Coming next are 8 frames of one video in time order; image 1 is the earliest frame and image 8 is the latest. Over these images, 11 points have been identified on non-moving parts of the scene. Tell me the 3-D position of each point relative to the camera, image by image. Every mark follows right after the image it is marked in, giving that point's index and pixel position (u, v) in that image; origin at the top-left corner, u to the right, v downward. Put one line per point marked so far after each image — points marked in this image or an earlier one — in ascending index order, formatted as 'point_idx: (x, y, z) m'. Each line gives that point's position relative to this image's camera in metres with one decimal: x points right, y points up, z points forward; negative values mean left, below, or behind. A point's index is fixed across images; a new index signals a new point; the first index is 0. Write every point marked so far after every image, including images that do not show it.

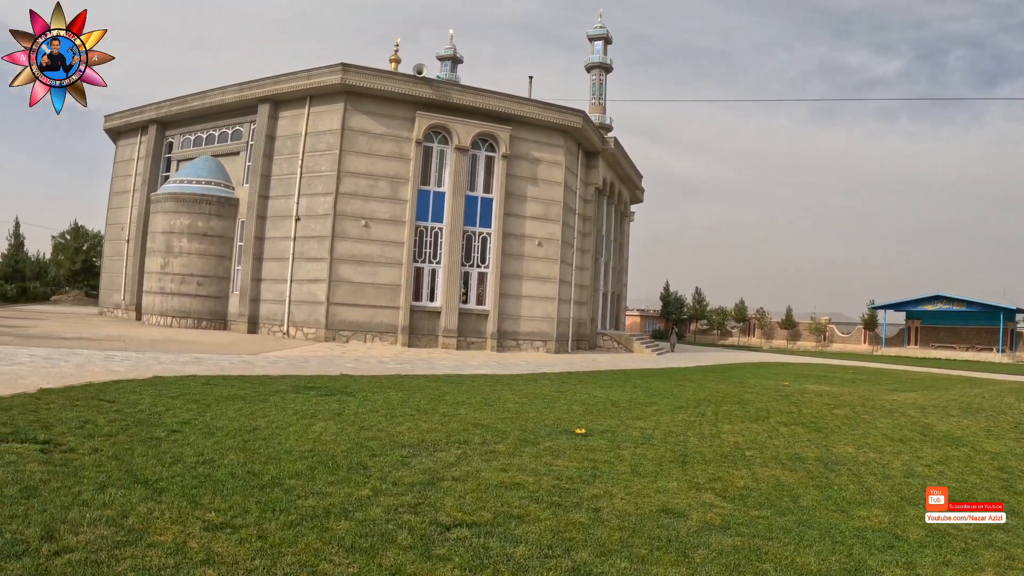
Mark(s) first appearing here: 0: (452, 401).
0: (-1.5, -2.6, +14.7) m
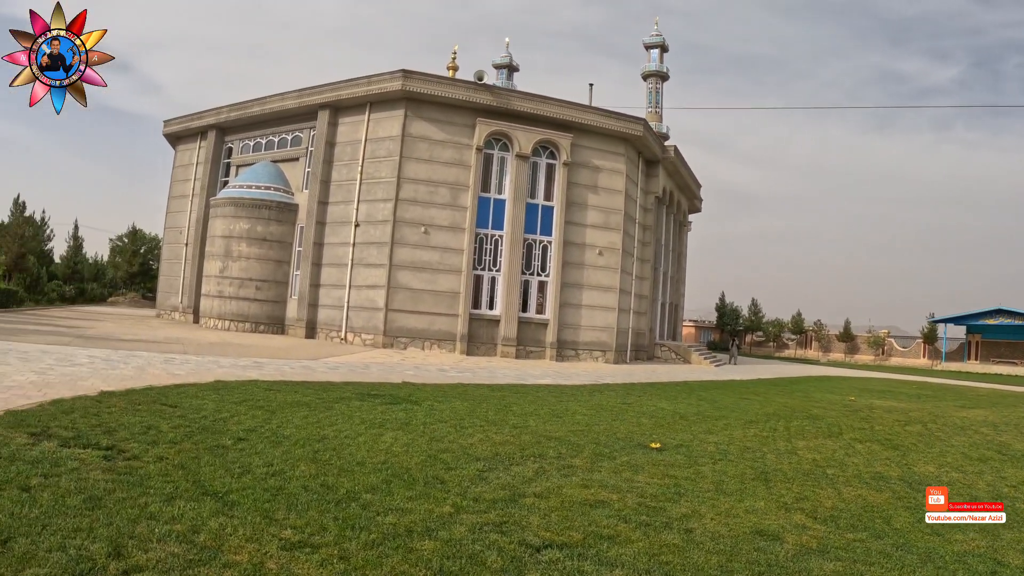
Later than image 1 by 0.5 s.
0: (0.0, -2.7, +13.8) m
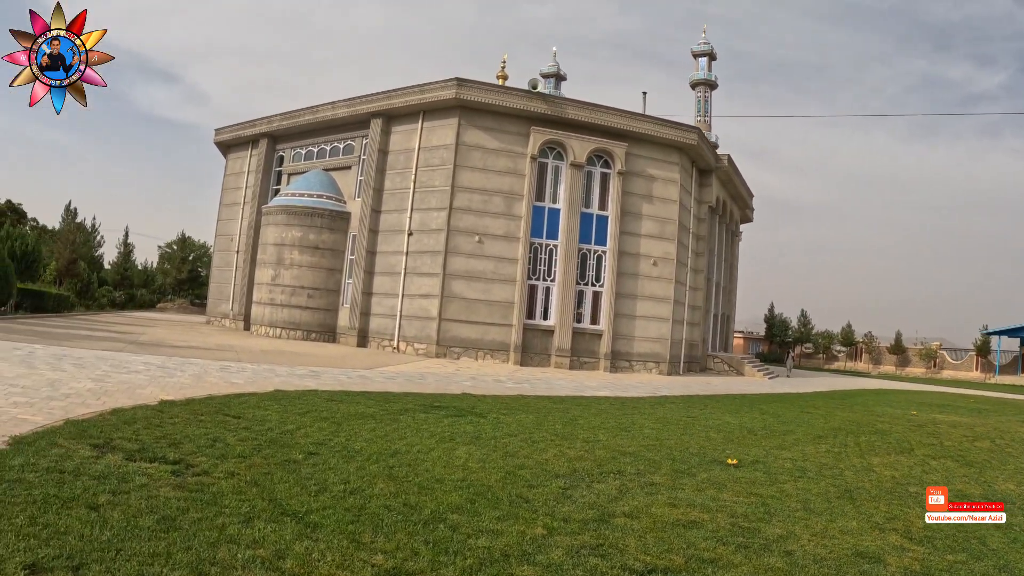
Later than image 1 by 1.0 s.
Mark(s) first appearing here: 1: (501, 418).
0: (+1.4, -2.8, +13.0) m
1: (-0.2, -2.5, +12.3) m
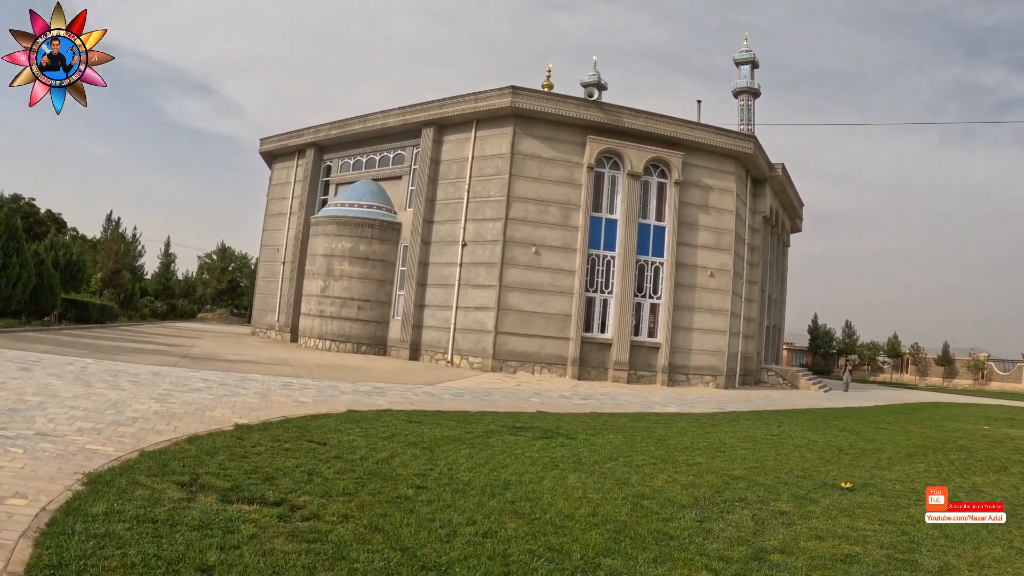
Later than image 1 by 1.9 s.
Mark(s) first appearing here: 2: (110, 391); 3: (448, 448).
0: (+3.1, -2.9, +11.7) m
1: (+1.4, -2.6, +11.1) m
2: (-5.4, -1.4, +8.4) m
3: (-0.9, -2.1, +8.5) m
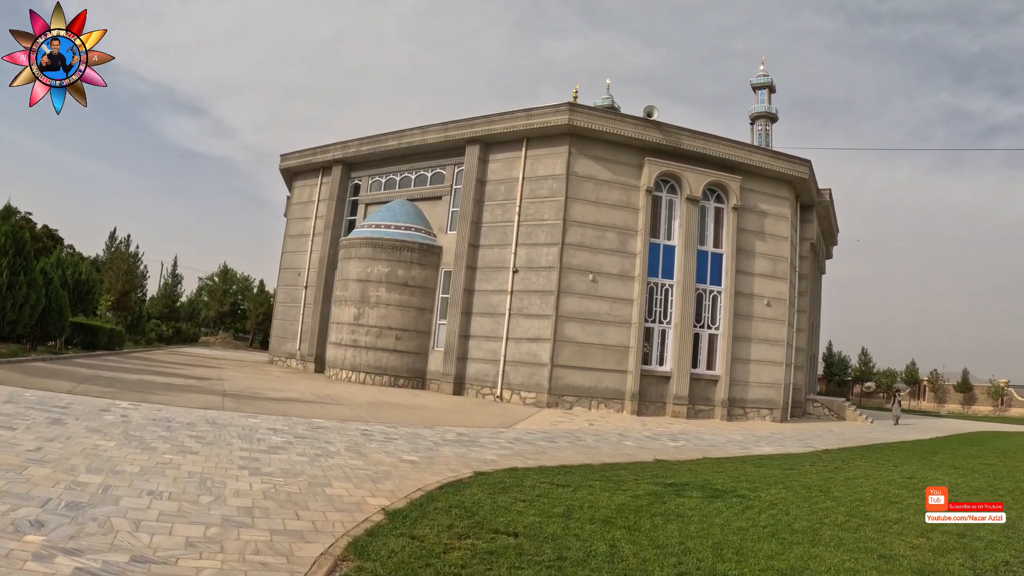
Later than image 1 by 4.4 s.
0: (+5.2, -3.2, +9.5) m
1: (+3.6, -2.9, +8.8) m
2: (-3.1, -1.6, +5.9) m
3: (+1.4, -2.3, +6.2) m
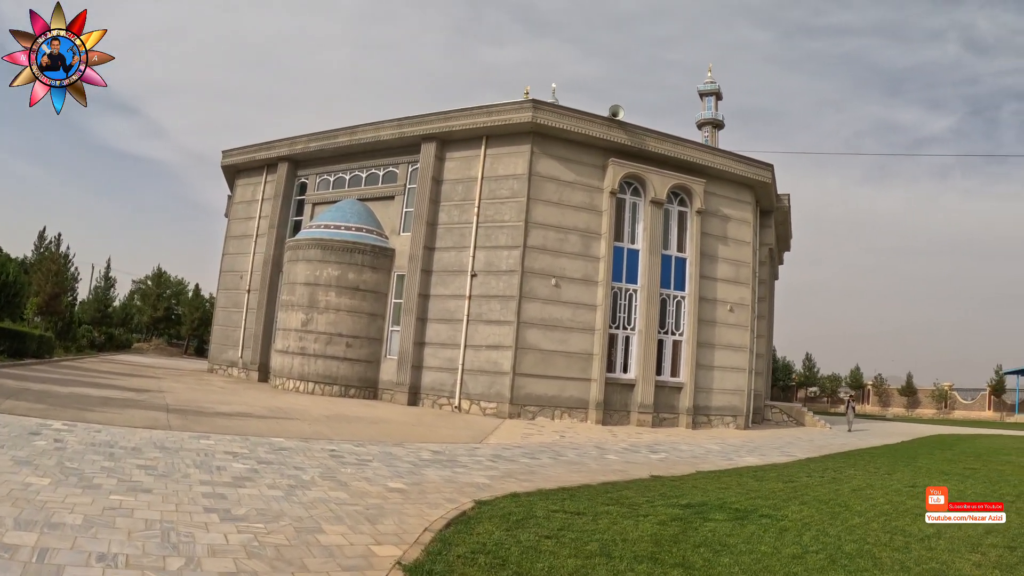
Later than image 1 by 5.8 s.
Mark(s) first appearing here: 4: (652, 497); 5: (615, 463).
0: (+5.1, -3.3, +9.0) m
1: (+3.6, -2.9, +8.1) m
2: (-2.9, -1.6, +4.7) m
3: (+1.6, -2.3, +5.3) m
4: (+1.9, -2.9, +8.7) m
5: (+2.2, -3.5, +12.6) m
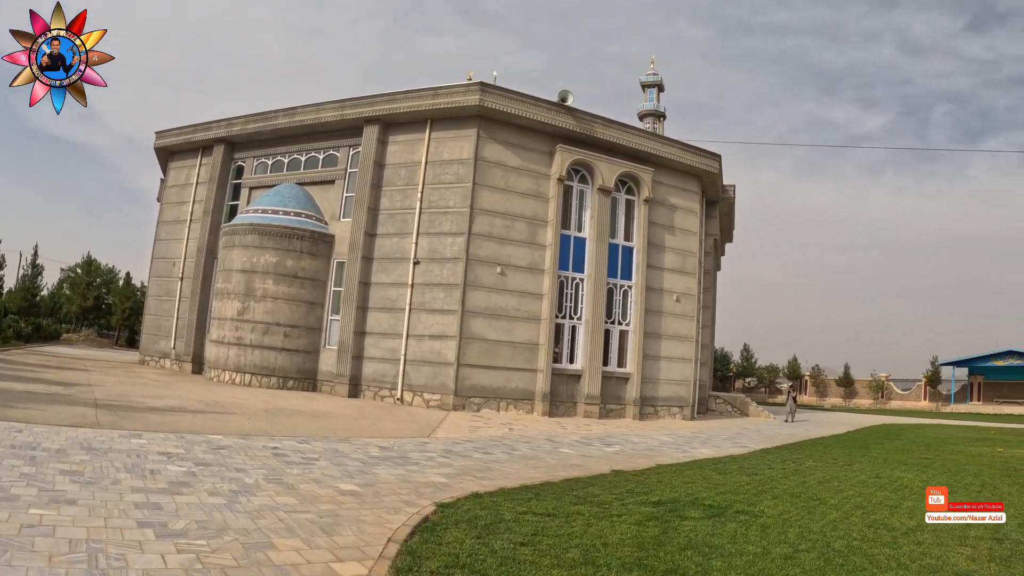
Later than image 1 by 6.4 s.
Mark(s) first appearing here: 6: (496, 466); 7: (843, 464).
0: (+4.7, -3.2, +8.9) m
1: (+3.2, -2.8, +8.0) m
2: (-3.0, -1.5, +4.1) m
3: (+1.5, -2.2, +5.0) m
4: (+1.5, -2.7, +8.5) m
5: (+1.5, -3.3, +12.3) m
6: (-0.1, -3.0, +10.4) m
7: (+6.6, -3.8, +12.5) m
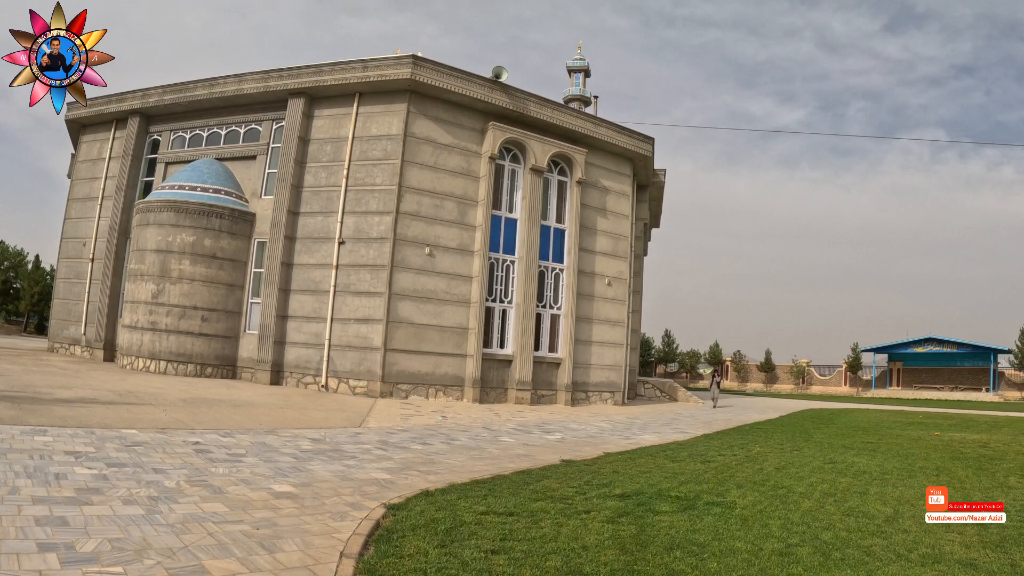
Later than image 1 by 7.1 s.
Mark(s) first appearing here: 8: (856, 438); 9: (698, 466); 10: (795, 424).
0: (+4.0, -3.0, +8.9) m
1: (+2.7, -2.6, +7.8) m
2: (-3.0, -1.3, +3.2) m
3: (+1.3, -2.1, +4.6) m
4: (+1.0, -2.5, +8.0) m
5: (+0.5, -3.0, +11.9) m
6: (-0.9, -2.7, +9.8) m
7: (+5.6, -3.5, +12.7) m
8: (+7.7, -4.0, +14.4) m
9: (+3.2, -3.0, +10.5) m
10: (+8.7, -4.2, +19.0) m
